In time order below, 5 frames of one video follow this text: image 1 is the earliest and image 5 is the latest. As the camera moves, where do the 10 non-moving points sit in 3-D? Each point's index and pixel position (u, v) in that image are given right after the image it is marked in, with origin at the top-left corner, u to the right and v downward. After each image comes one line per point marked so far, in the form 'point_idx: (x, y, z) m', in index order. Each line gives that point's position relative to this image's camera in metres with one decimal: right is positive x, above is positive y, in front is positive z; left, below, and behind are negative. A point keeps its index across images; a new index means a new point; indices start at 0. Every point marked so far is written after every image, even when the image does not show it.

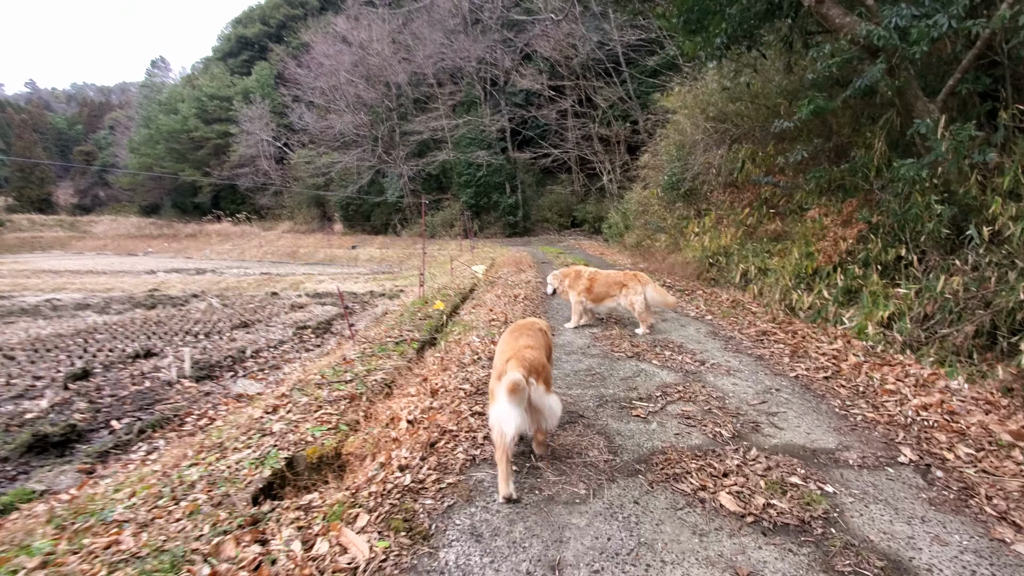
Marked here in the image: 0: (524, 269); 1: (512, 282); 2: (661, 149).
0: (+0.2, +0.4, +10.4) m
1: (-0.1, +0.1, +8.4) m
2: (+4.3, +3.9, +13.7) m
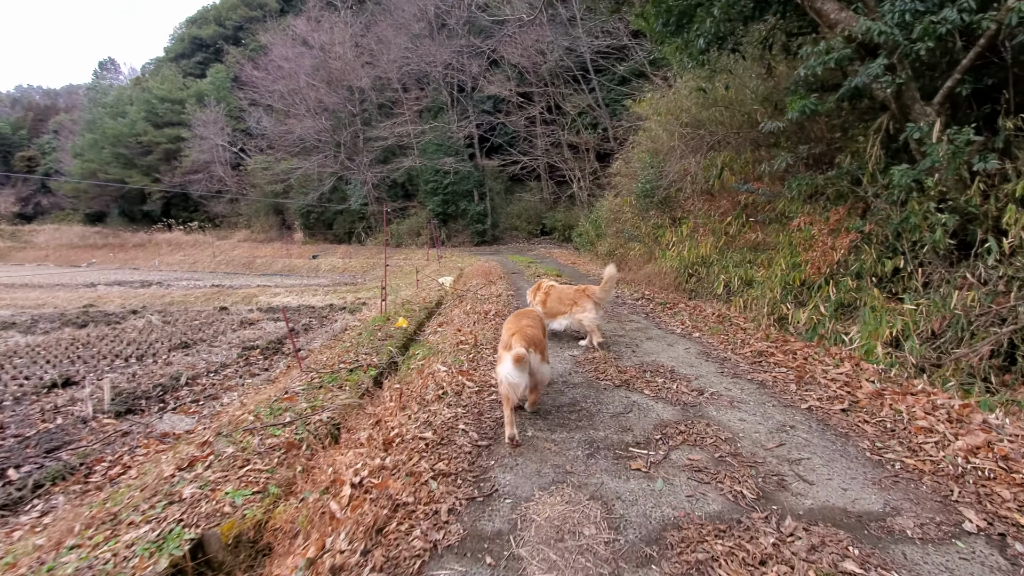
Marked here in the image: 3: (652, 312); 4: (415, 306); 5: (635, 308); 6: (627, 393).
0: (-0.4, +0.2, +9.9) m
1: (-0.5, -0.1, +7.8) m
2: (+3.4, +3.7, +13.5) m
3: (+1.9, -0.3, +6.5) m
4: (-1.6, -0.3, +8.3) m
5: (+1.8, -0.3, +6.8) m
6: (+0.8, -0.7, +3.4) m
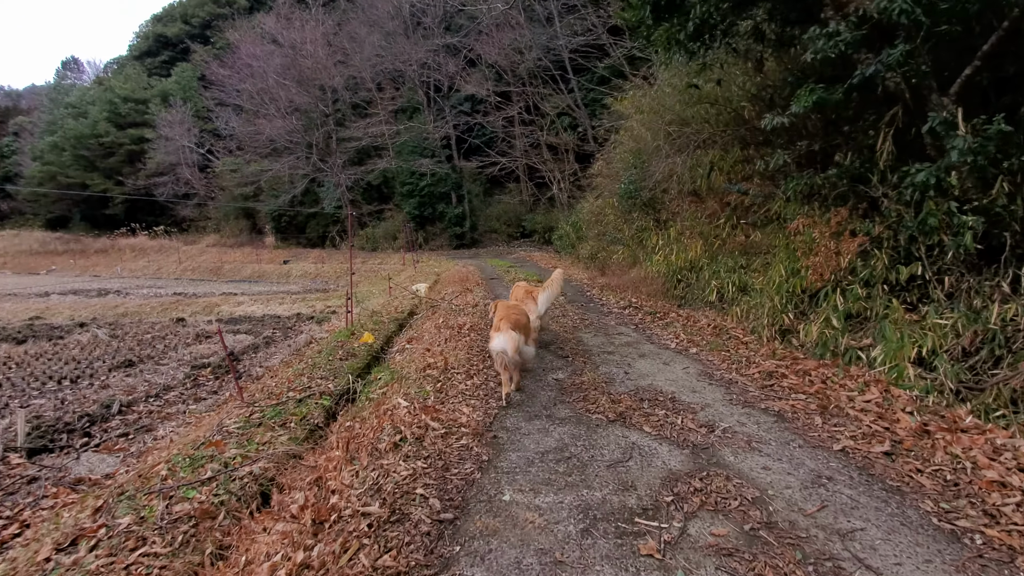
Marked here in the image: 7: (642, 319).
0: (-0.8, 0.0, +9.3) m
1: (-0.9, -0.3, +7.2) m
2: (+2.8, +3.5, +13.1) m
3: (+1.6, -0.4, +6.0) m
4: (-2.0, -0.5, +7.6) m
5: (+1.5, -0.4, +6.3) m
6: (+0.7, -0.8, +2.8) m
7: (+1.7, -0.4, +6.3) m
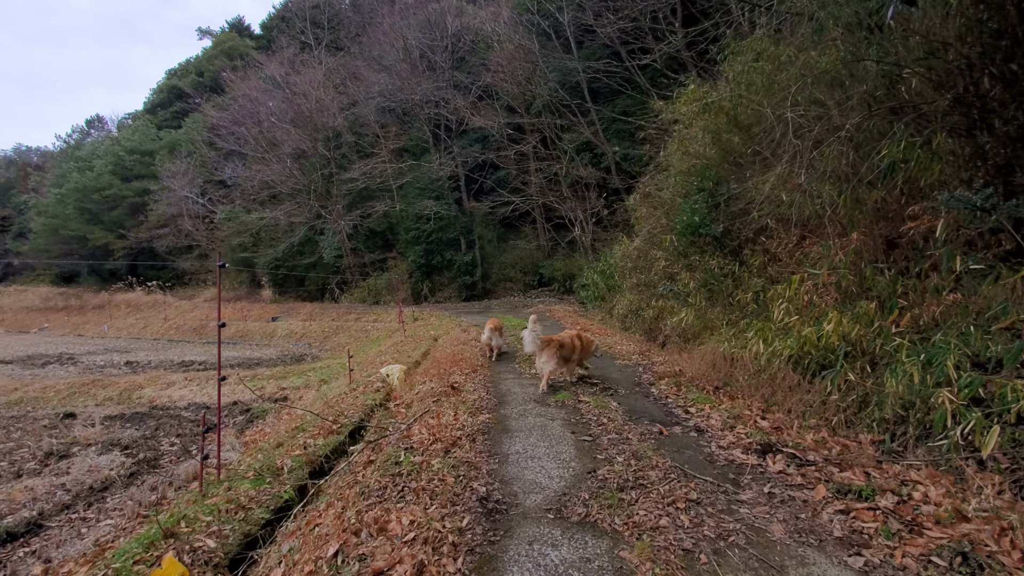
0: (-0.6, -1.1, +5.8) m
1: (-0.8, -1.2, +3.6) m
2: (+3.1, +2.1, +9.7) m
3: (+1.7, -1.2, +2.4) m
4: (-1.9, -1.5, +4.1) m
5: (+1.5, -1.2, +2.7) m
6: (+0.6, -1.3, -0.8) m
7: (+1.8, -1.2, +2.6) m
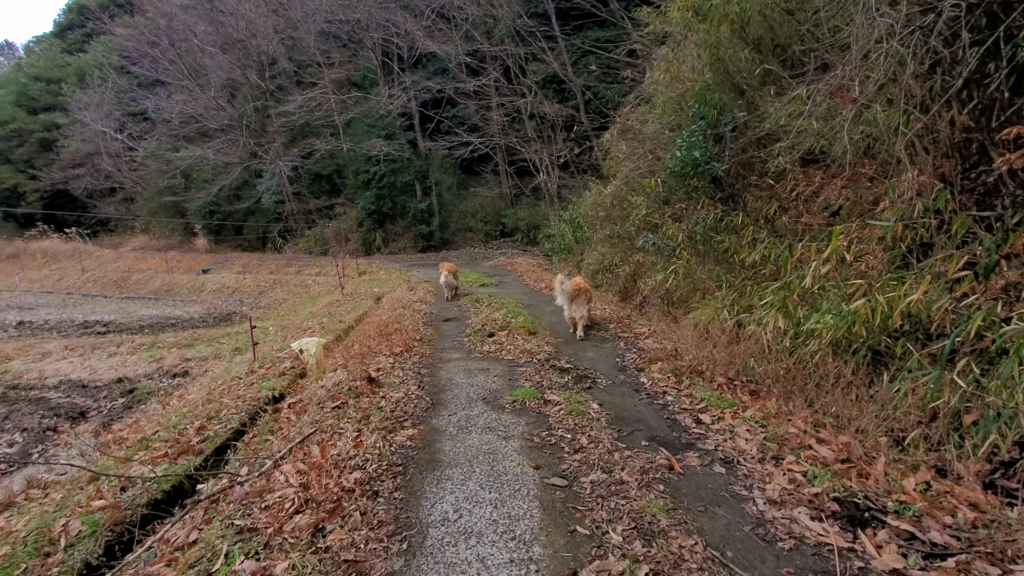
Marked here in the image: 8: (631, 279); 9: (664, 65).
0: (-1.1, -0.7, +4.3) m
1: (-1.1, -1.0, +2.2) m
2: (+2.3, +2.9, +8.1) m
3: (+1.4, -1.1, +1.1) m
4: (-2.2, -1.2, +2.5) m
5: (+1.3, -1.1, +1.4) m
6: (+0.6, -1.6, -2.1) m
7: (+1.5, -1.1, +1.4) m
8: (+1.9, +0.1, +7.8) m
9: (+2.4, +3.6, +7.6) m
